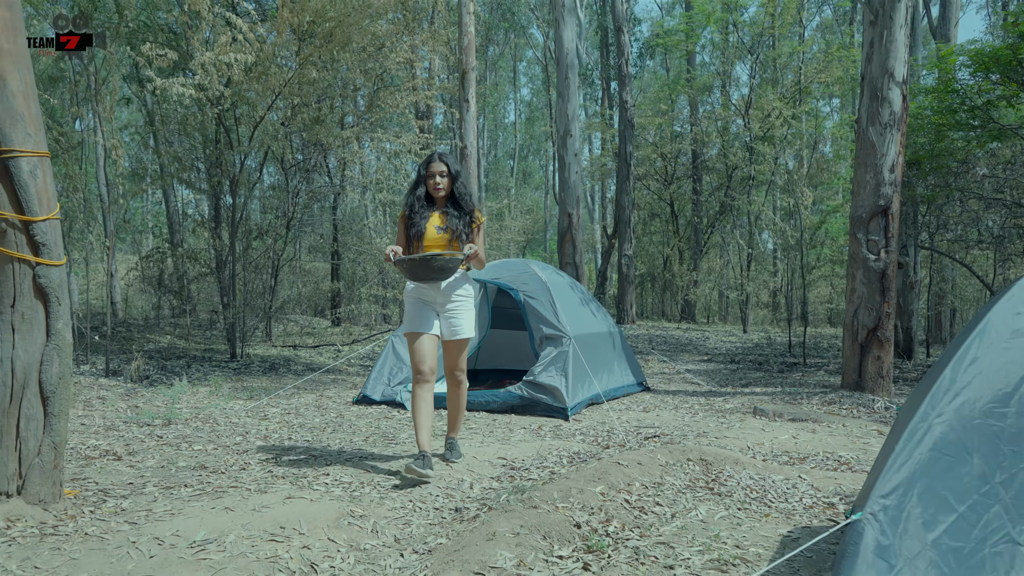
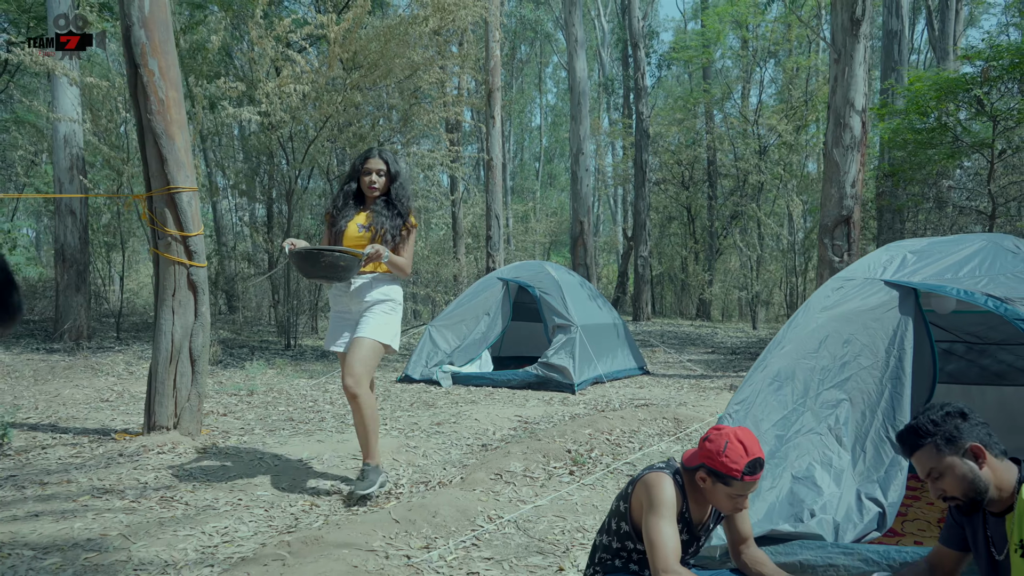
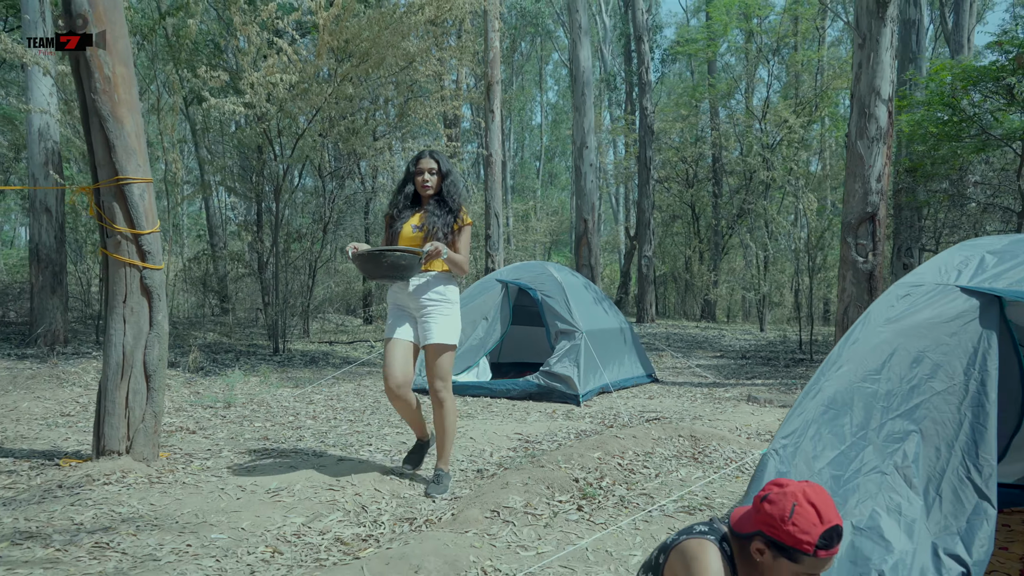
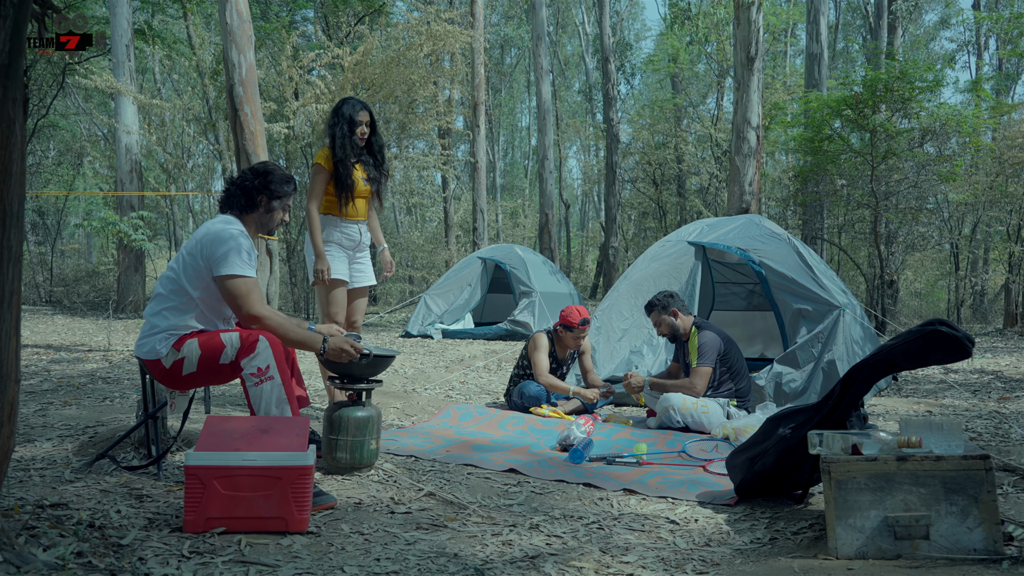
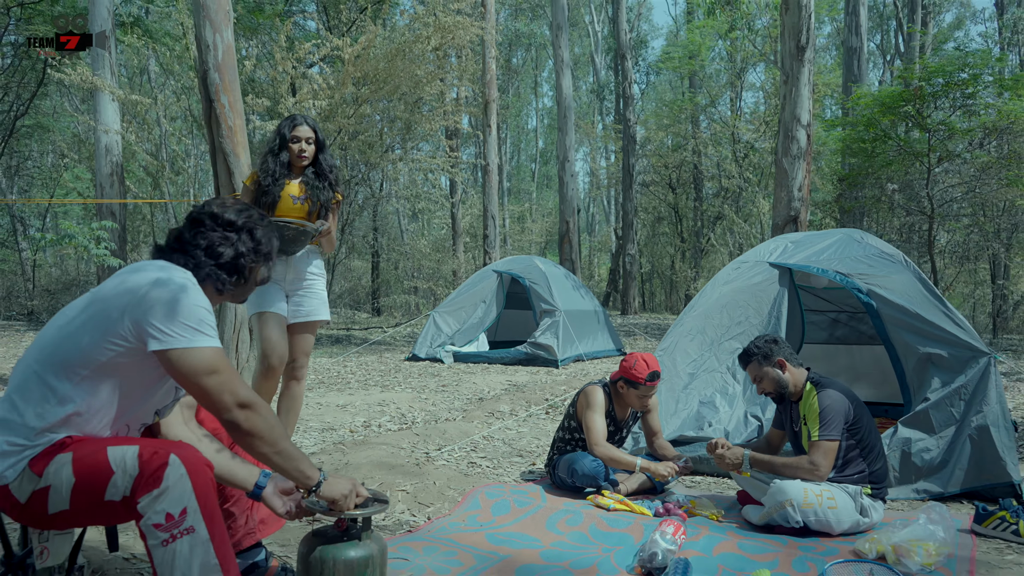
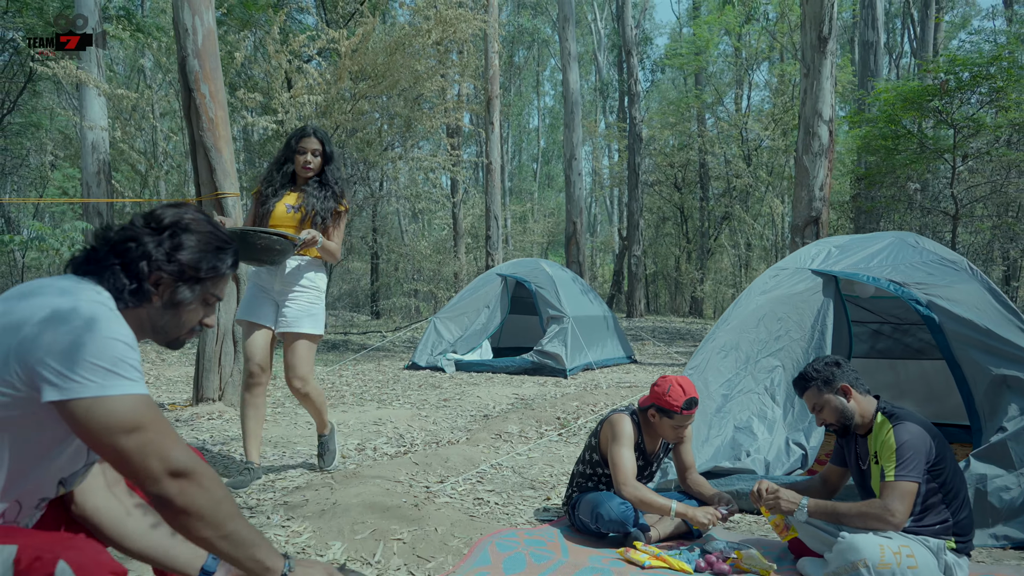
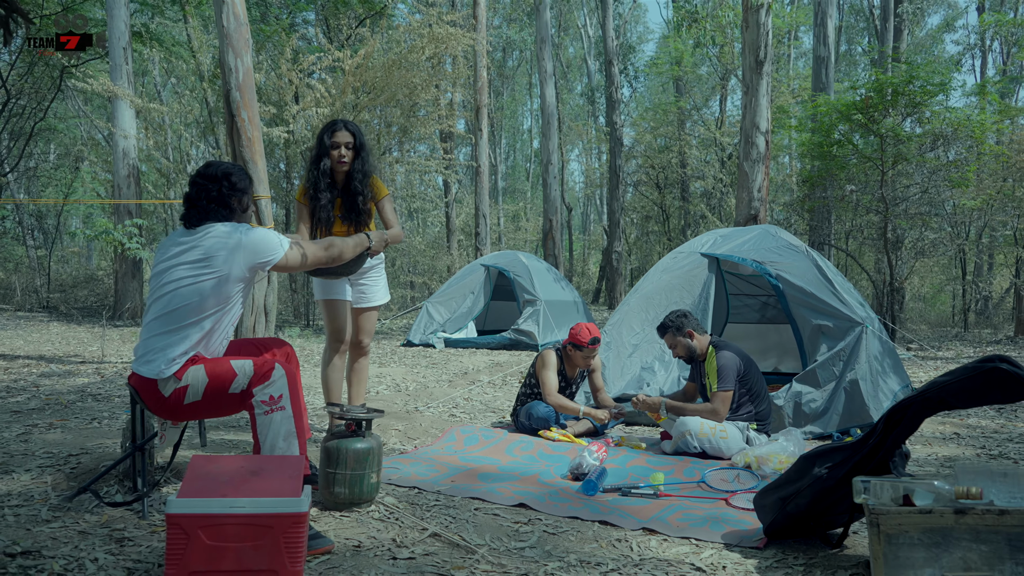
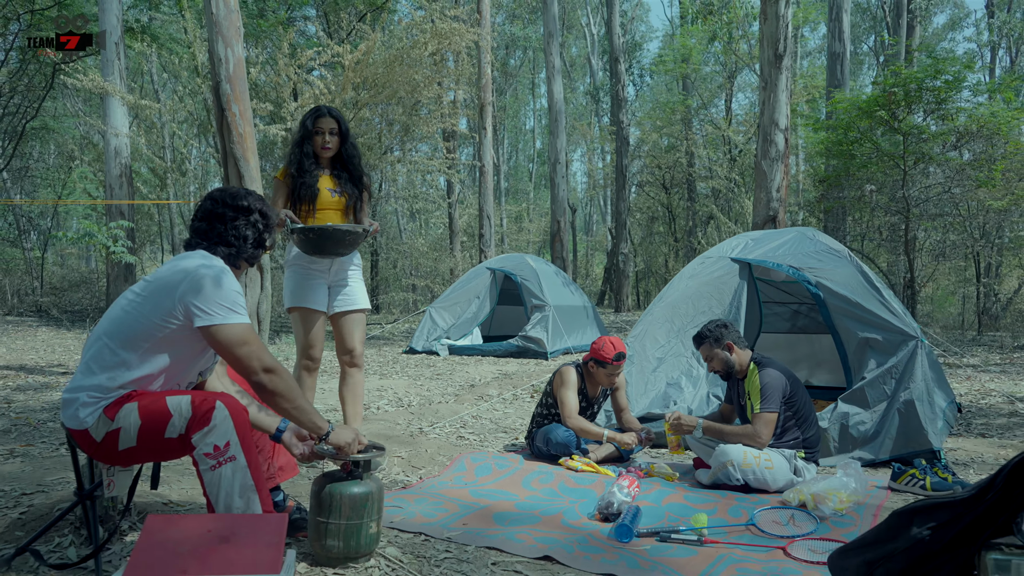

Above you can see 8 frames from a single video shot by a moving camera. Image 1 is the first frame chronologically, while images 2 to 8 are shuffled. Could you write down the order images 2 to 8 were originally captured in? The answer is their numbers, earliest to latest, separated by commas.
3, 2, 6, 5, 8, 7, 4
